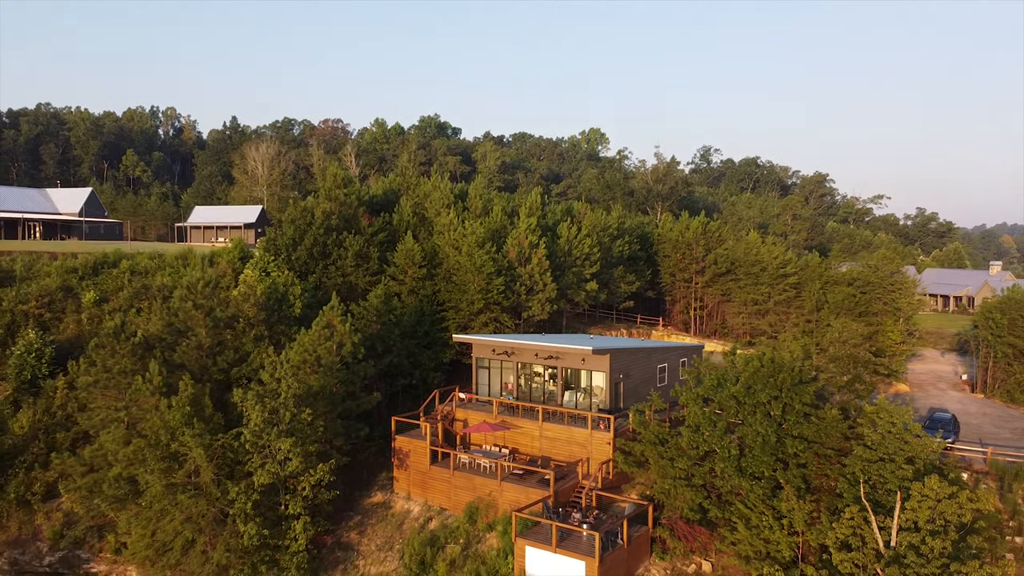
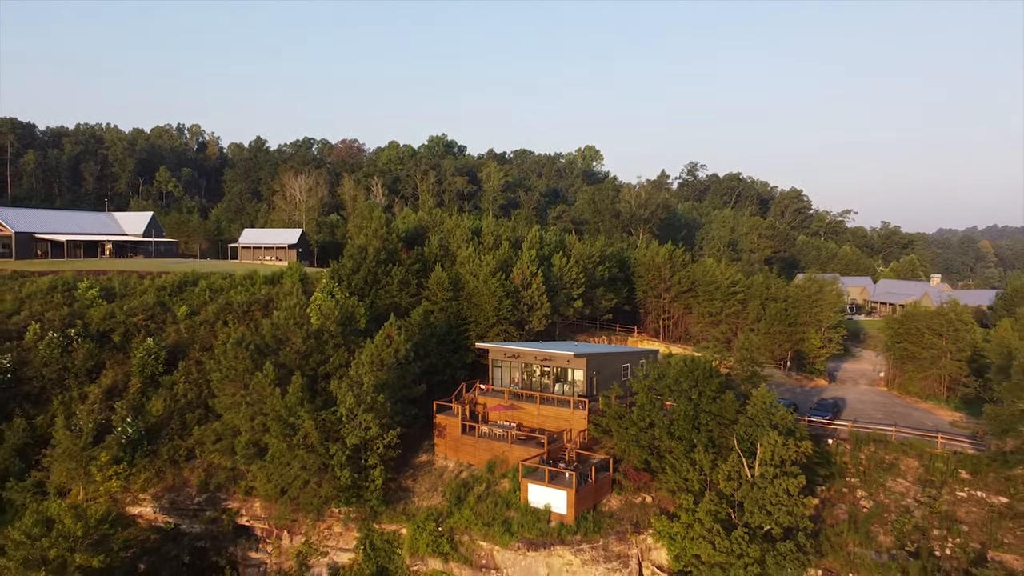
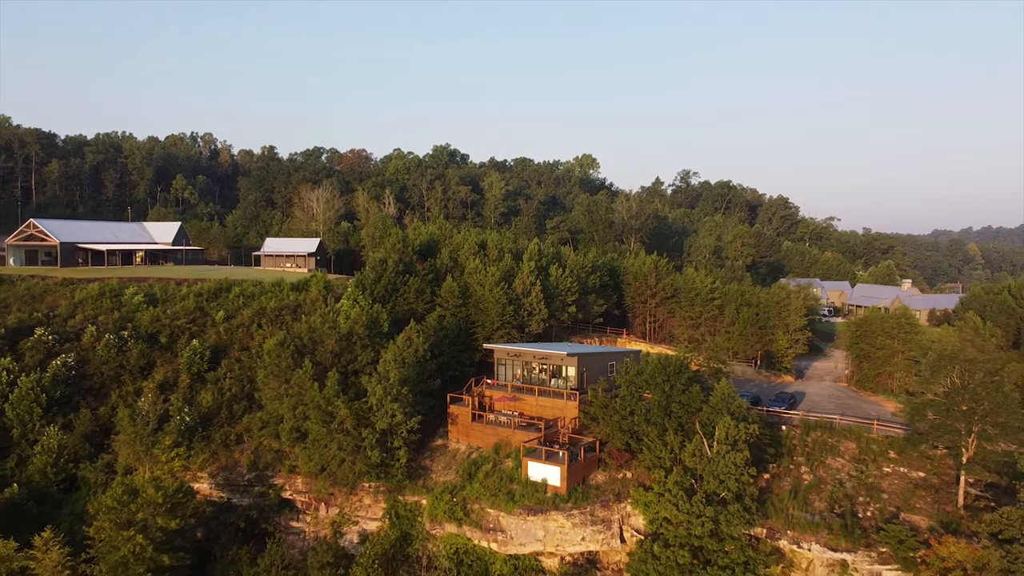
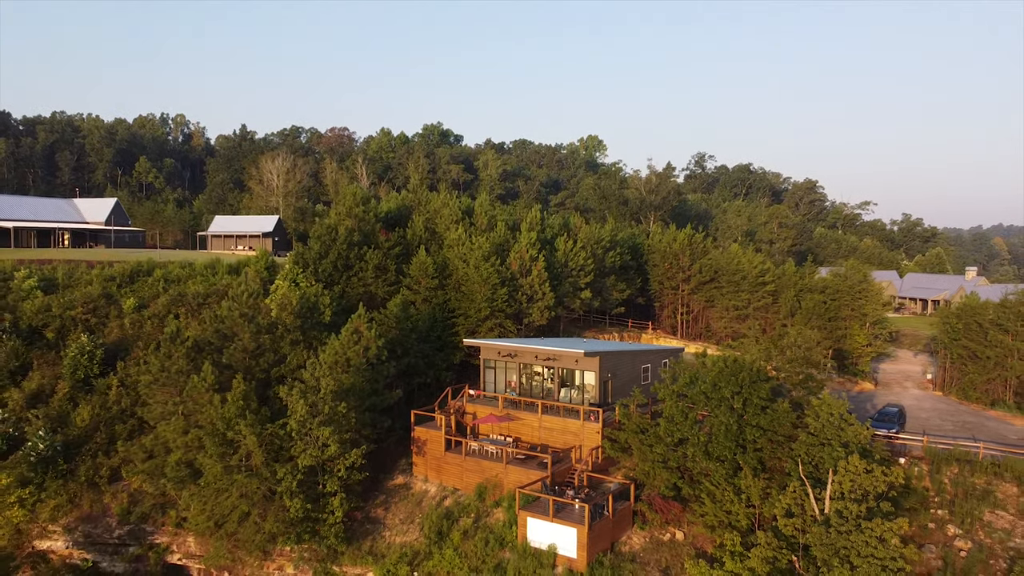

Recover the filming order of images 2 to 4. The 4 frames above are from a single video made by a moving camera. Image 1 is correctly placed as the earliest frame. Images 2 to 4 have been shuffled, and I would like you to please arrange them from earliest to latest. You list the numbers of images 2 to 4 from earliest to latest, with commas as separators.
4, 2, 3
